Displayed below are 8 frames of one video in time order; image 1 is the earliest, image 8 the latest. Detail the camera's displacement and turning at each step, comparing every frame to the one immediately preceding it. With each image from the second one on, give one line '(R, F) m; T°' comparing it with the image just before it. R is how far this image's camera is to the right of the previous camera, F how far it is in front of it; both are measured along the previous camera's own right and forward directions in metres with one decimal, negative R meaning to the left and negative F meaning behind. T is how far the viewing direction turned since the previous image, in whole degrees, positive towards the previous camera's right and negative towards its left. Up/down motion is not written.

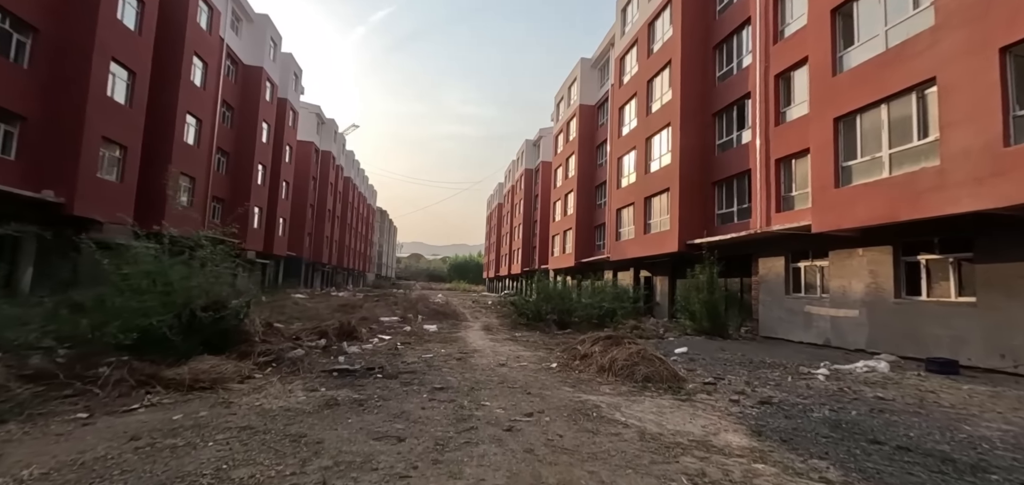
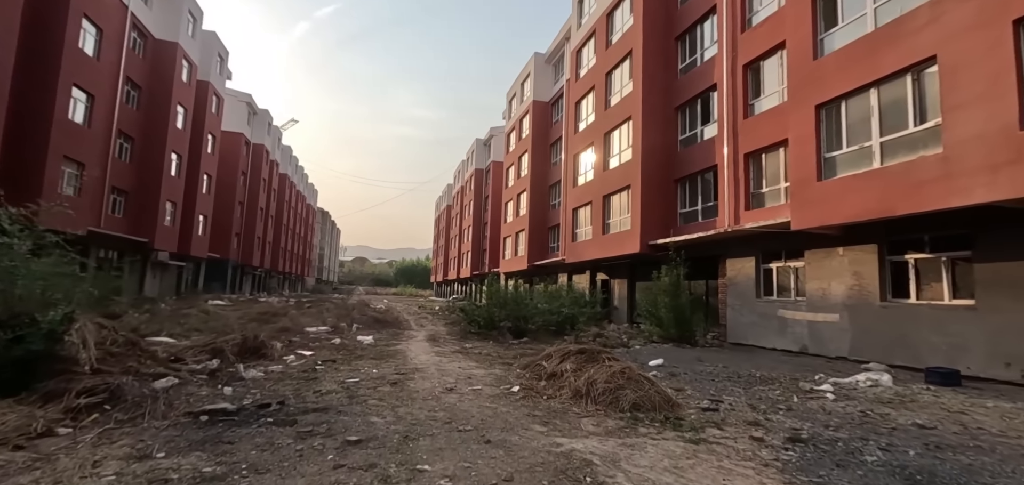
(0.0, +1.8) m; +6°
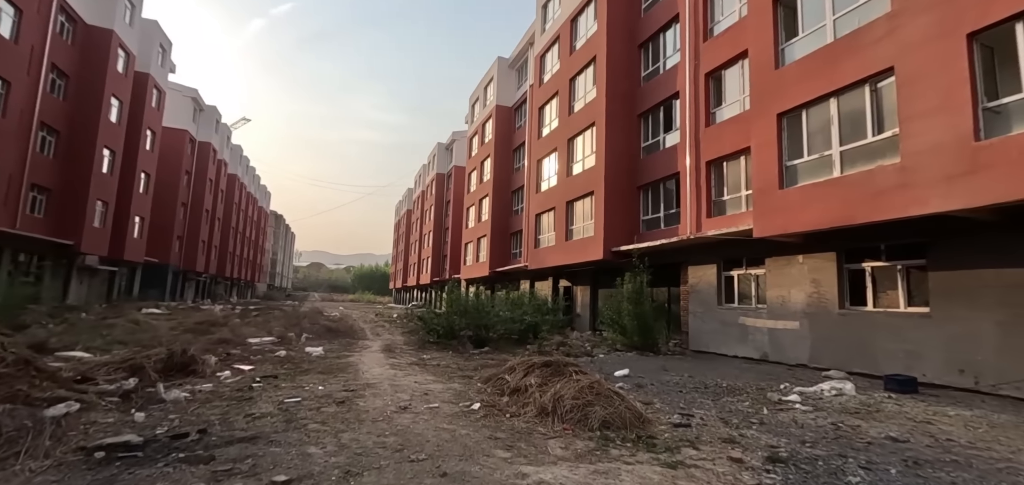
(0.0, +0.5) m; +5°
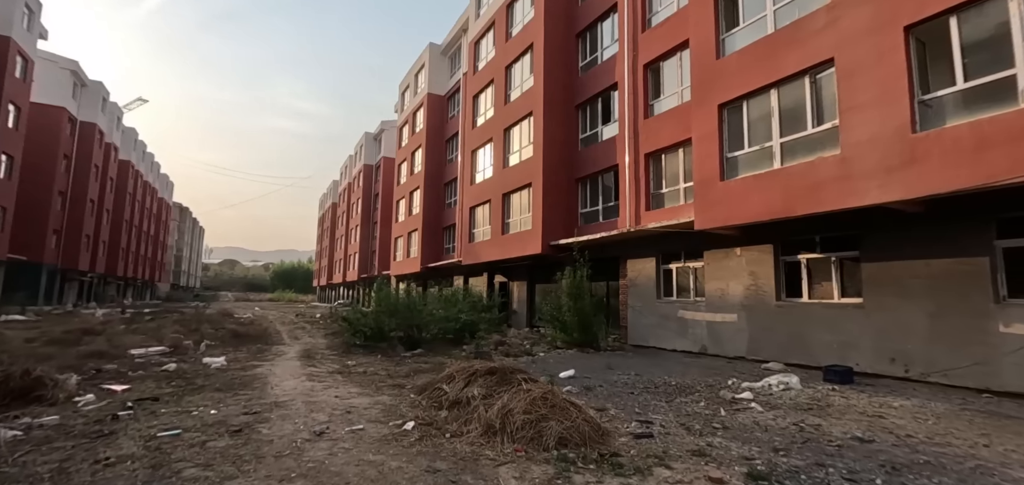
(-0.1, +0.9) m; +8°
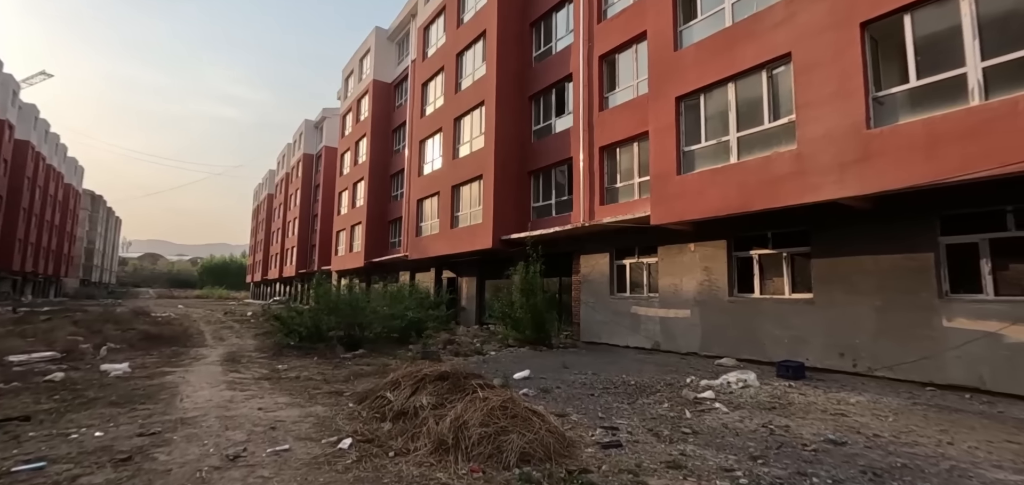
(-0.1, +0.6) m; +6°
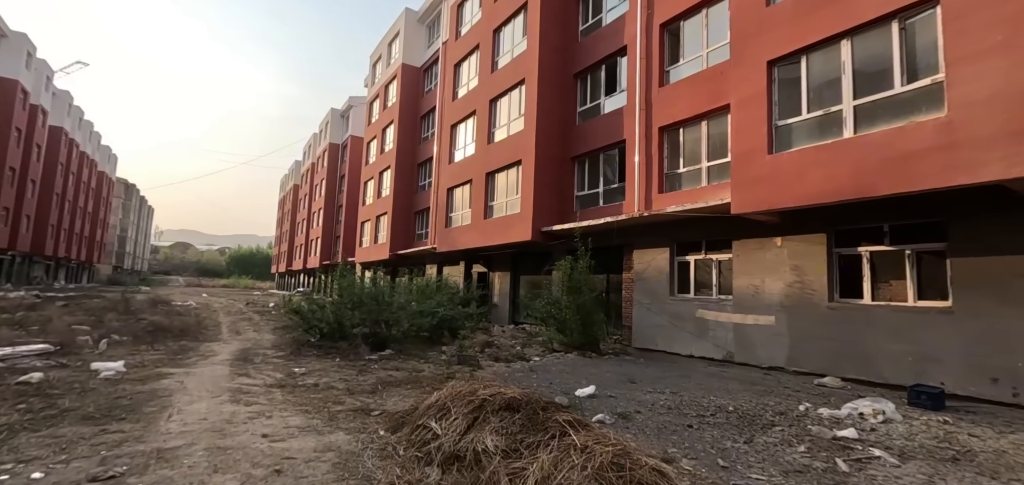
(-0.6, +1.5) m; -3°
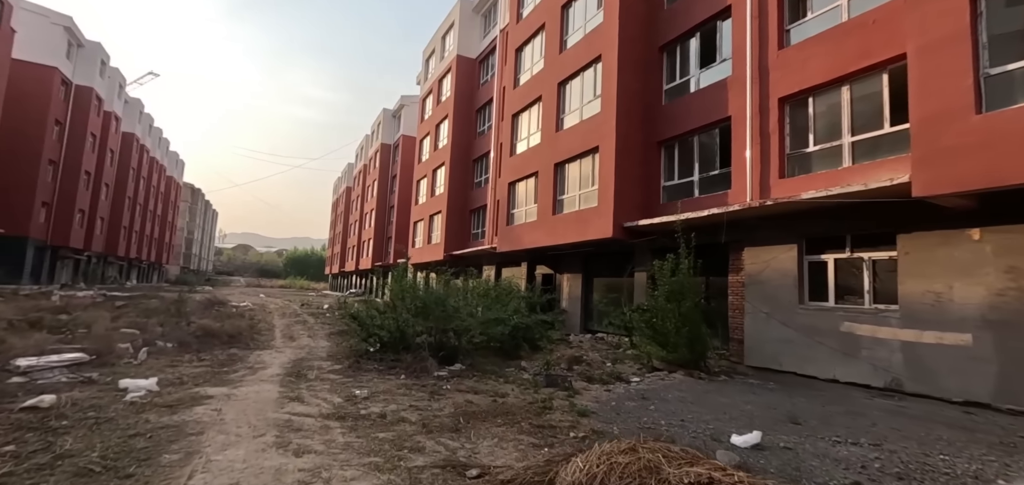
(-0.9, +1.7) m; -5°
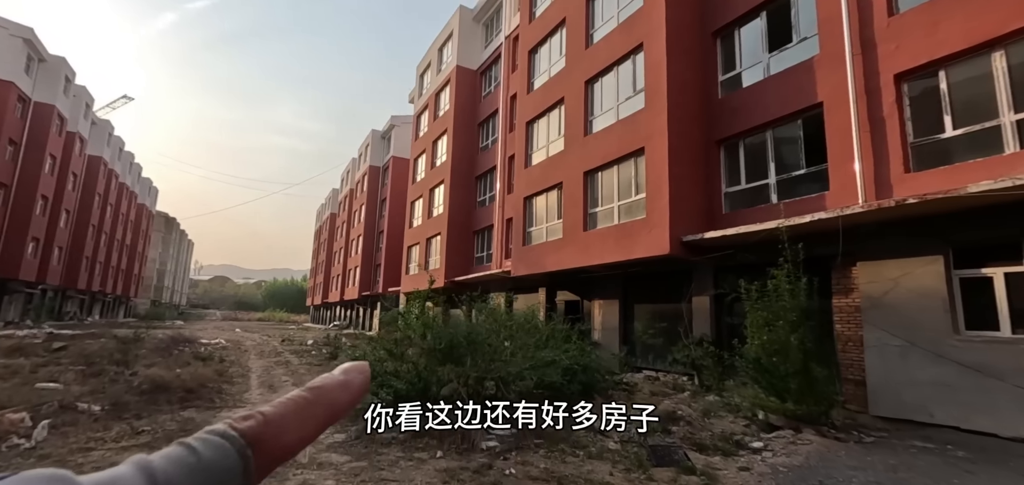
(-1.2, +2.4) m; +2°
